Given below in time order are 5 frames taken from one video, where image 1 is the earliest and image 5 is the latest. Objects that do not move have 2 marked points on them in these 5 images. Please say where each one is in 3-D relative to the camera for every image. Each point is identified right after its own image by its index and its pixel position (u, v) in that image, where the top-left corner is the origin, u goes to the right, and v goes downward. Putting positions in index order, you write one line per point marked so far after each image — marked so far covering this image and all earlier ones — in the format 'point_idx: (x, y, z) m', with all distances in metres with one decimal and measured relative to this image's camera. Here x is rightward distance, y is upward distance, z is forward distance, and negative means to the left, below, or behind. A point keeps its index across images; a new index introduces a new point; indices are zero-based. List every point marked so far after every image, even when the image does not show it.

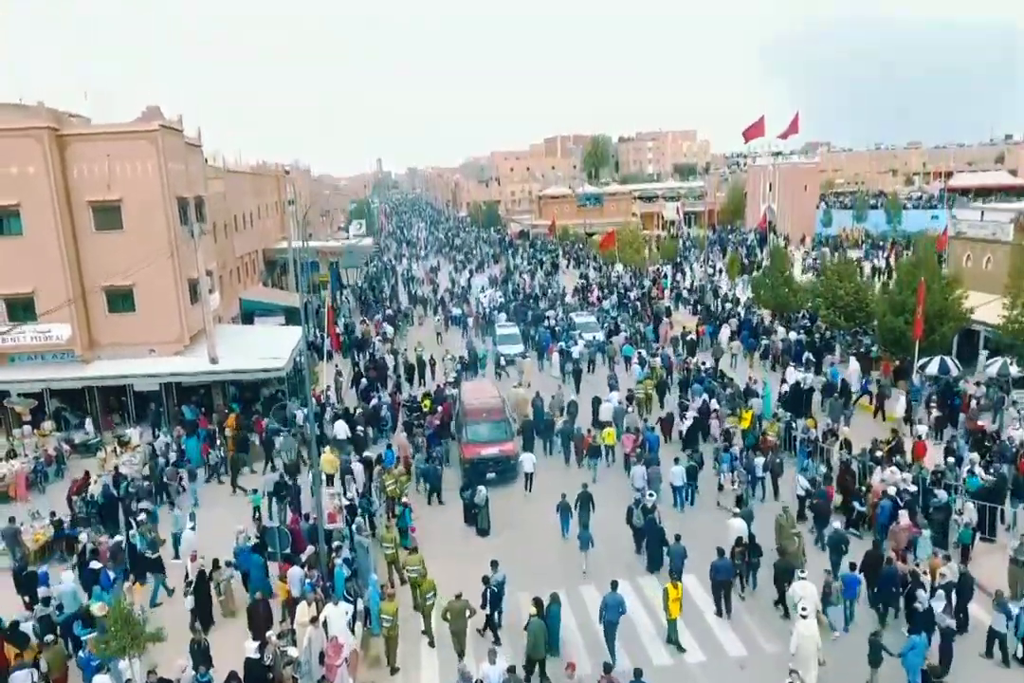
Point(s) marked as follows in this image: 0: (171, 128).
0: (-5.5, +3.5, +13.1) m
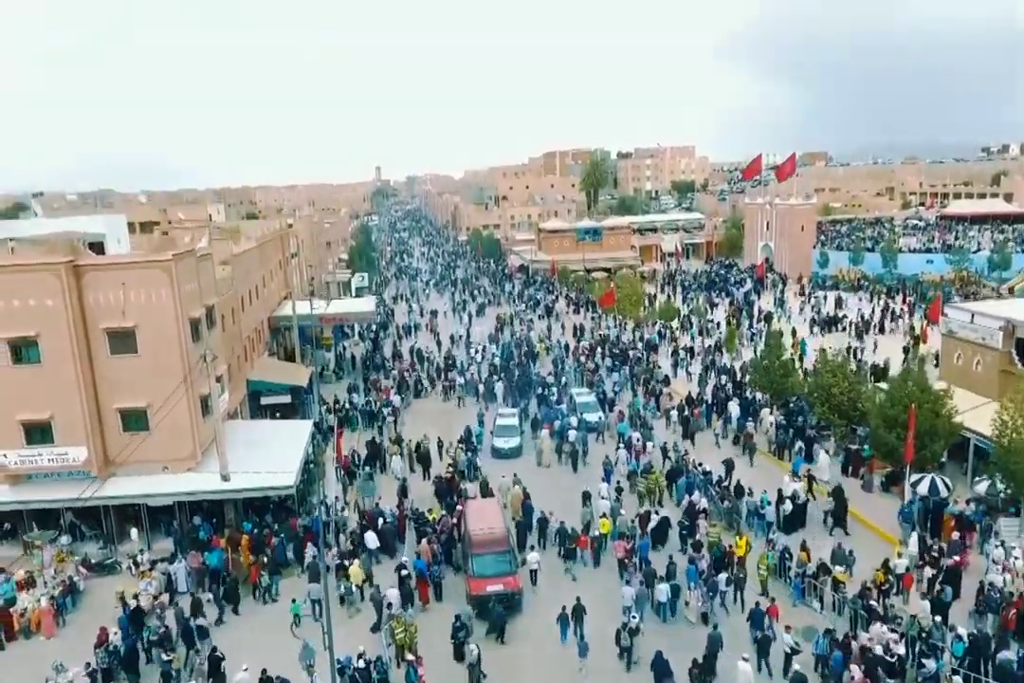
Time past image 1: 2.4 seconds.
0: (-5.5, +1.5, +13.5) m
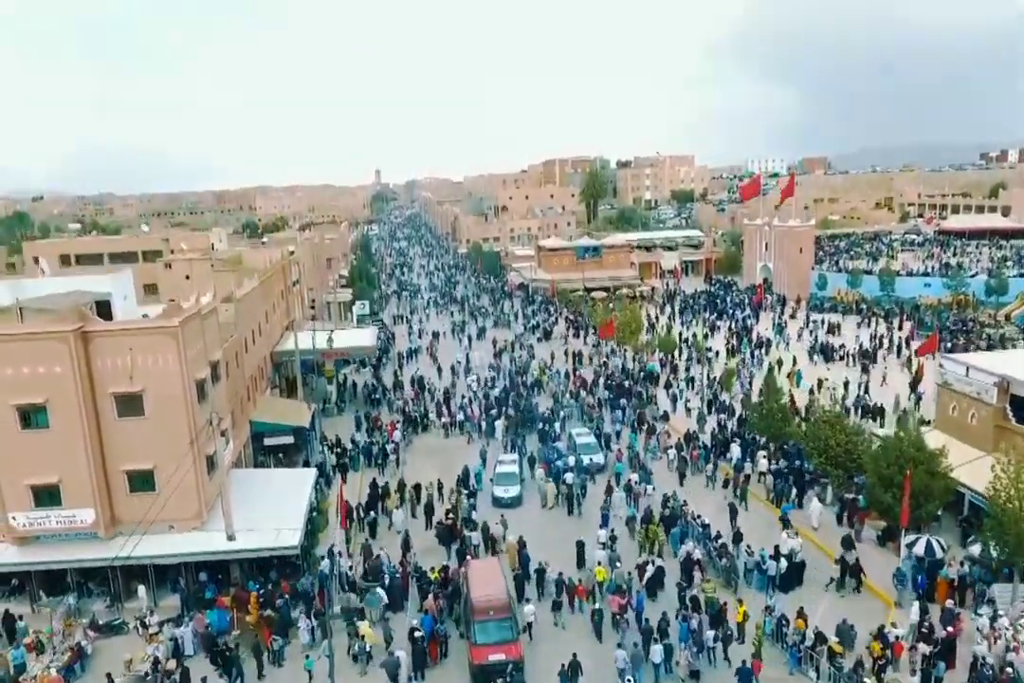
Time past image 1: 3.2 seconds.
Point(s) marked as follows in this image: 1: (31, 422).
0: (-5.4, +0.4, +13.7) m
1: (-7.7, -1.3, +13.0) m
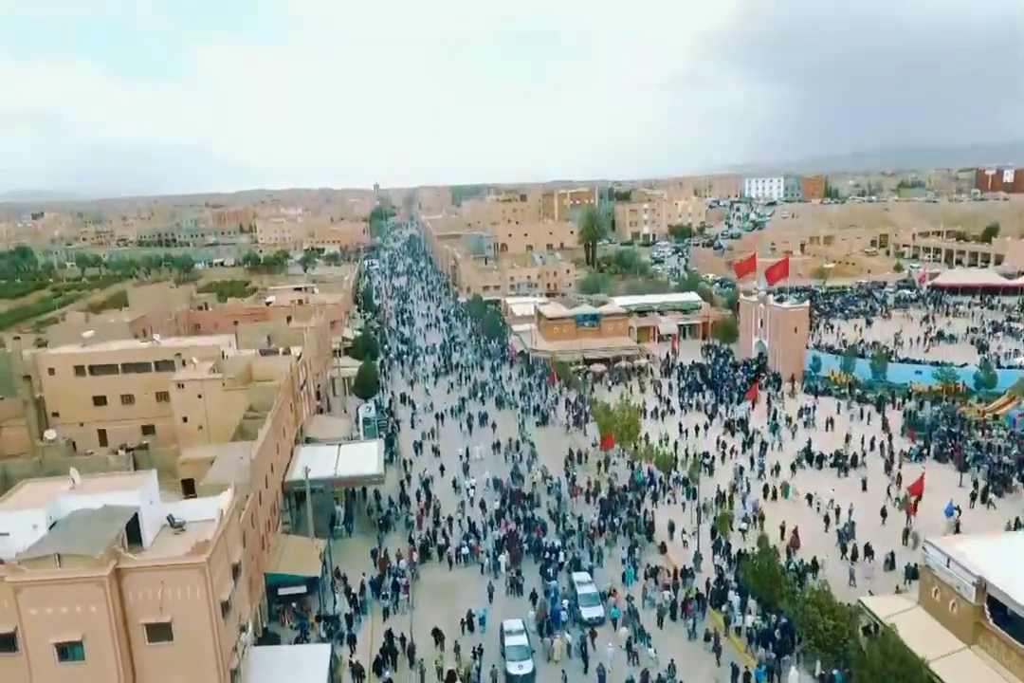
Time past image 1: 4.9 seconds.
0: (-5.3, -3.7, +14.6) m
1: (-7.6, -5.4, +13.9) m
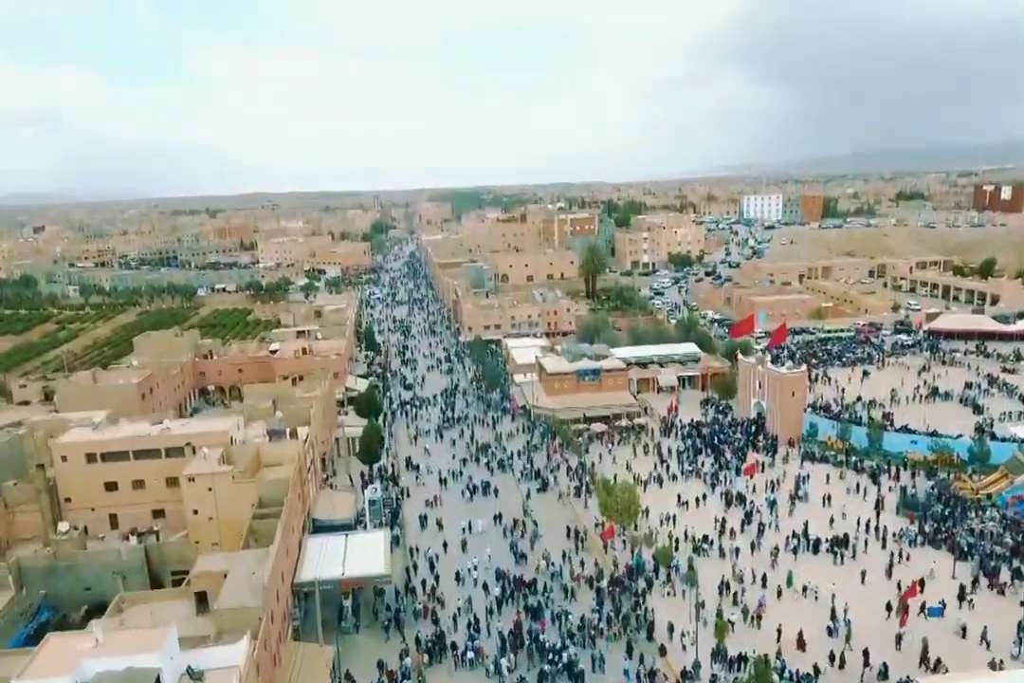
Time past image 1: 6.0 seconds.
0: (-5.2, -7.0, +15.2) m
1: (-7.5, -8.8, +14.6) m
